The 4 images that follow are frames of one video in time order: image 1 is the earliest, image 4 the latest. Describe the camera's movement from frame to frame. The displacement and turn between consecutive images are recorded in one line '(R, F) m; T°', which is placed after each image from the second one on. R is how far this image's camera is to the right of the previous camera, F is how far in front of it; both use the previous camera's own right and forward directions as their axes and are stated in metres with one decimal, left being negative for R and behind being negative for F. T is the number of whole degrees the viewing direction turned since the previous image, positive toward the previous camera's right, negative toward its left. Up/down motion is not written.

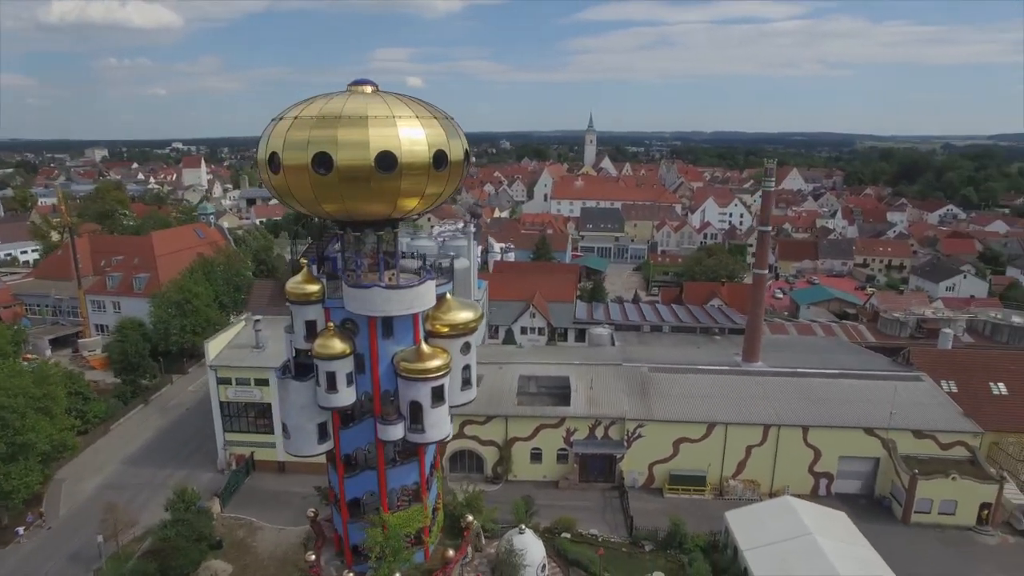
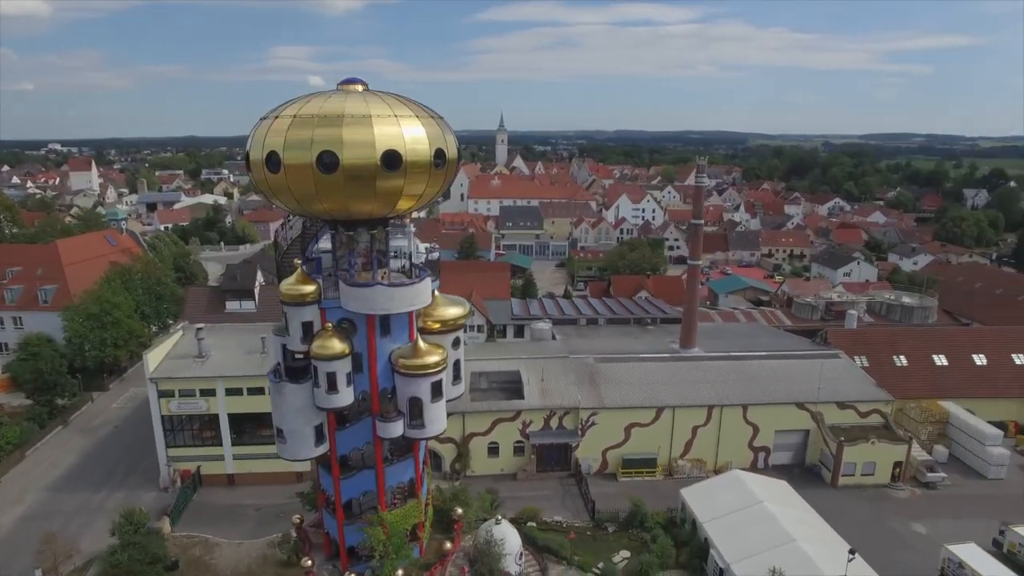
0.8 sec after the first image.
(-1.5, -0.3) m; +8°
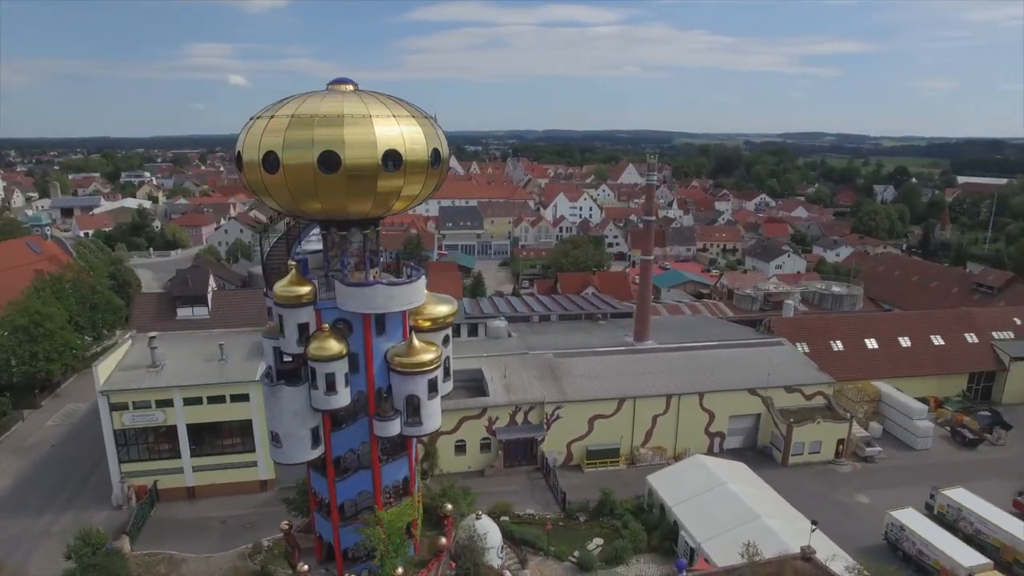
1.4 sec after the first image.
(-1.1, -0.2) m; +6°
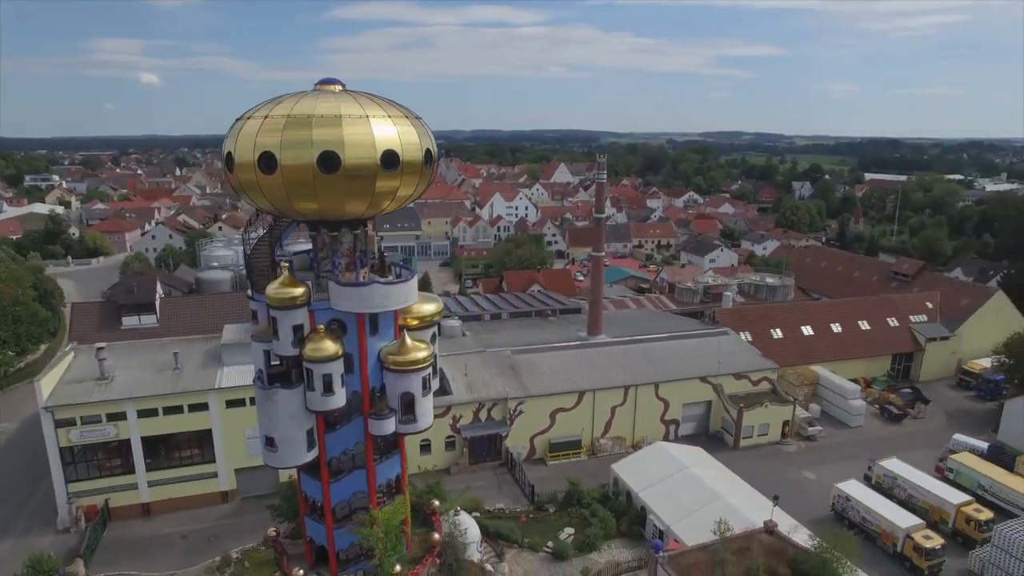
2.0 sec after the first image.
(-1.1, -0.2) m; +6°
